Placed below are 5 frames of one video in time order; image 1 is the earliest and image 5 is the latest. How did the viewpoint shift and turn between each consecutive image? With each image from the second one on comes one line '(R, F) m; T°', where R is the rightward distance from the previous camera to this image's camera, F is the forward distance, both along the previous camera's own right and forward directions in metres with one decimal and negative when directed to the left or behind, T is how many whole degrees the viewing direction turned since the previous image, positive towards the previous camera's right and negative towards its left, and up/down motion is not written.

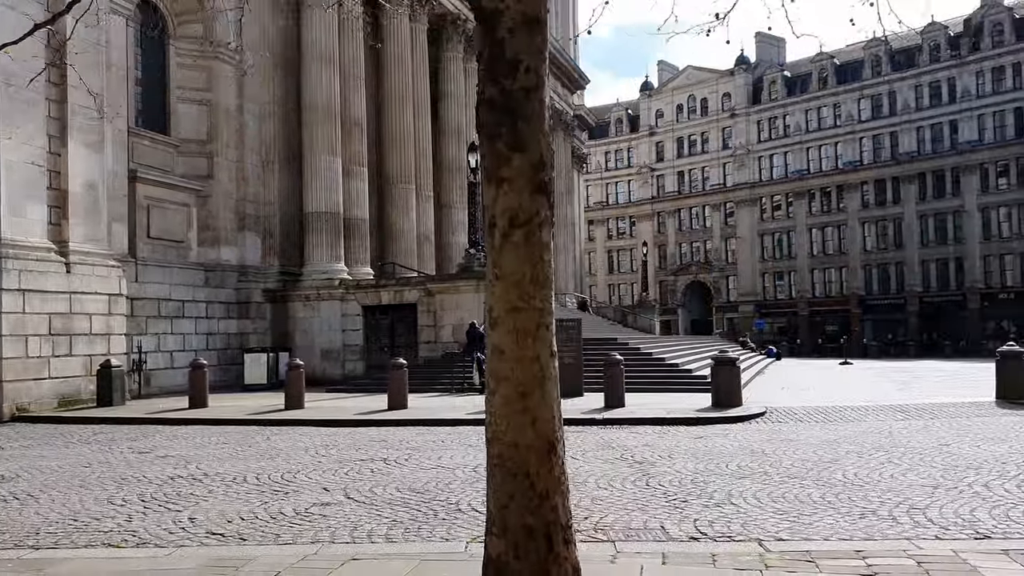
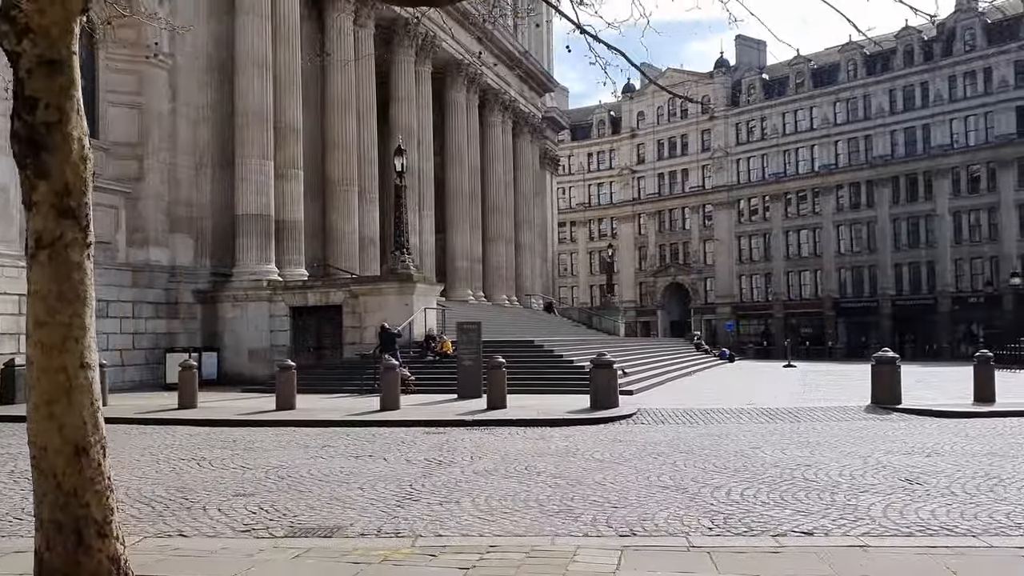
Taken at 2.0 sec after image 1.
(+2.1, -0.4) m; 0°
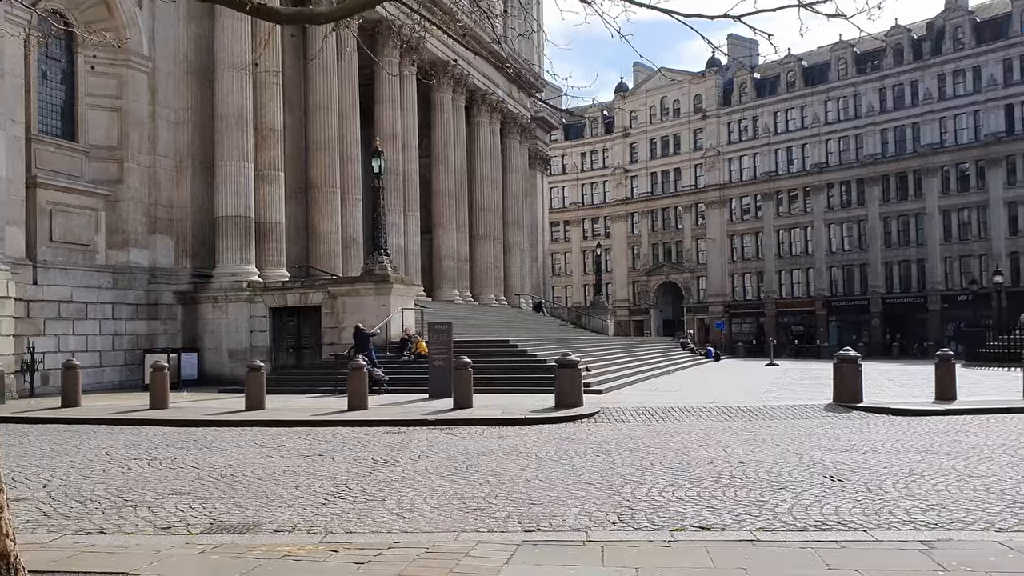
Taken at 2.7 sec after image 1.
(+0.6, -0.2) m; 0°
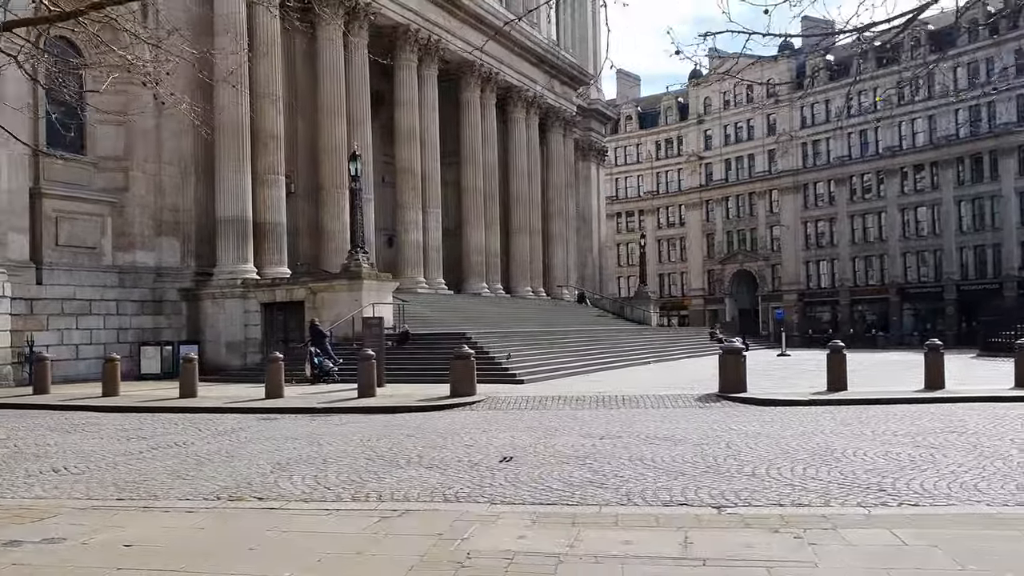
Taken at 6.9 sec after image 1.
(+4.3, -0.8) m; -7°
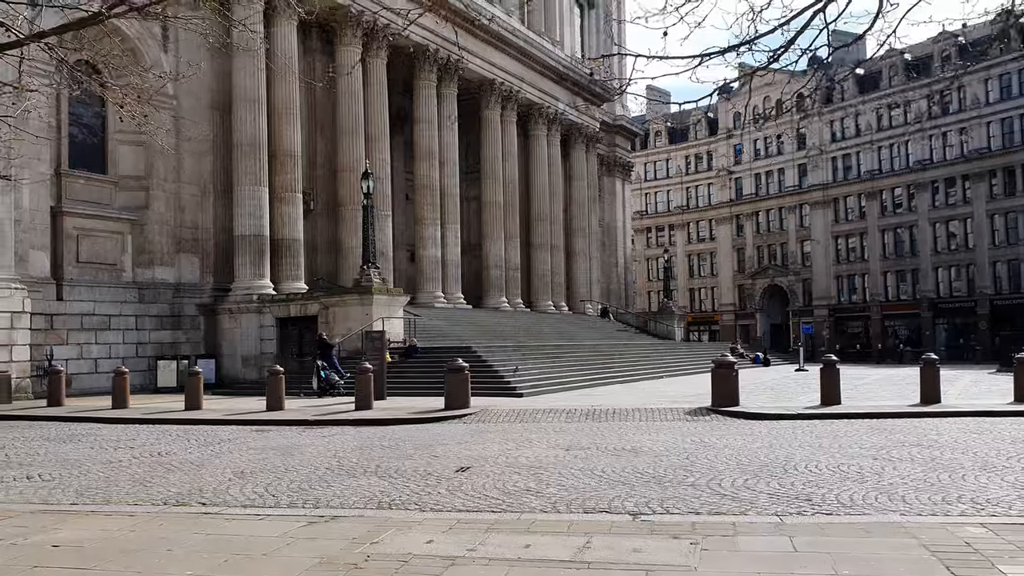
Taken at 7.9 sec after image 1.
(+0.9, -0.2) m; -2°
